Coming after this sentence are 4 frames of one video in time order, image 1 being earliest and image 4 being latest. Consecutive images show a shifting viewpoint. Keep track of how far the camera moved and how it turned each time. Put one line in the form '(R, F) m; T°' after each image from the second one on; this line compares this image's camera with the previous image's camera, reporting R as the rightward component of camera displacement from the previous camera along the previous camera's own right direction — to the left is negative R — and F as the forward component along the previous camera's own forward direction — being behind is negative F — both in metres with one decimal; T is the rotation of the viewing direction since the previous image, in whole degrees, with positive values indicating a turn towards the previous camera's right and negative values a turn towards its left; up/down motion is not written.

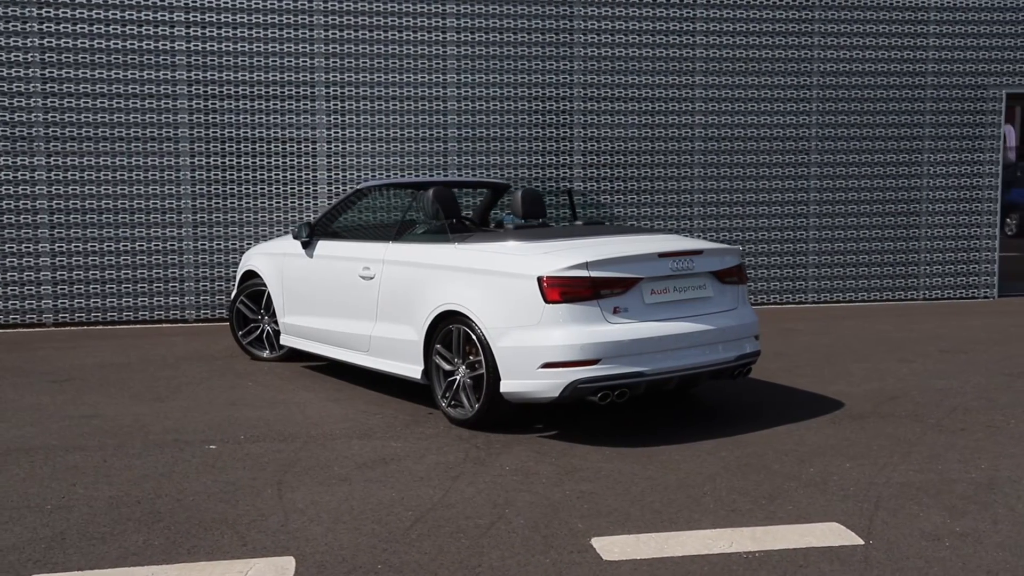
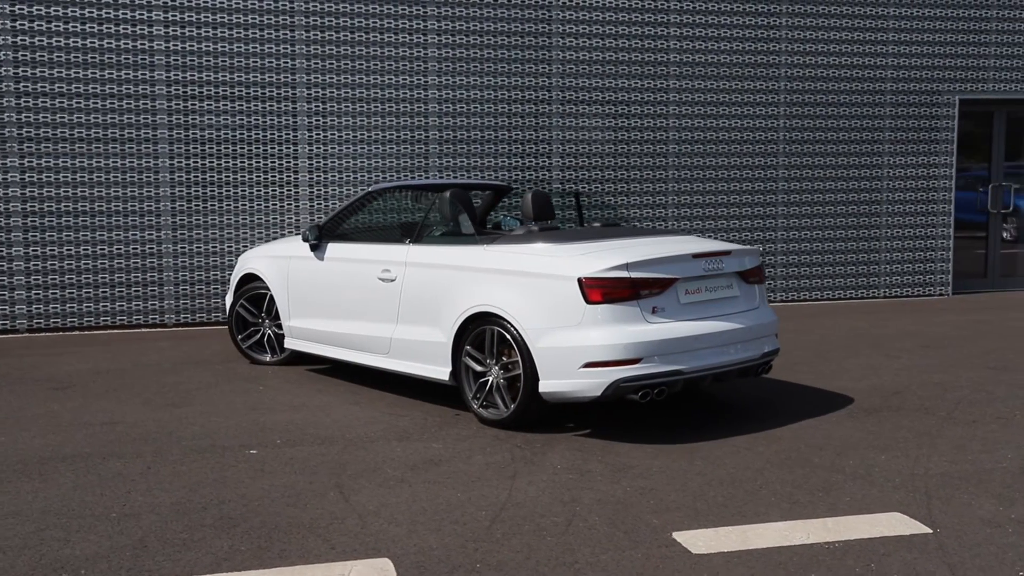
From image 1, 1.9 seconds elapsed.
(-0.7, 0.0) m; +4°
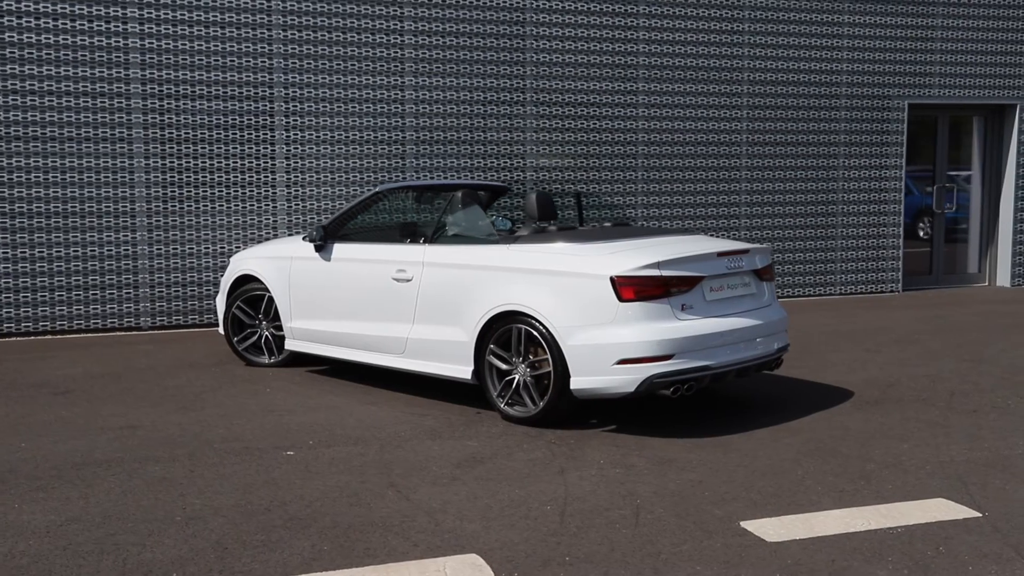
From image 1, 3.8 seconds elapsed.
(-0.7, -0.1) m; +5°
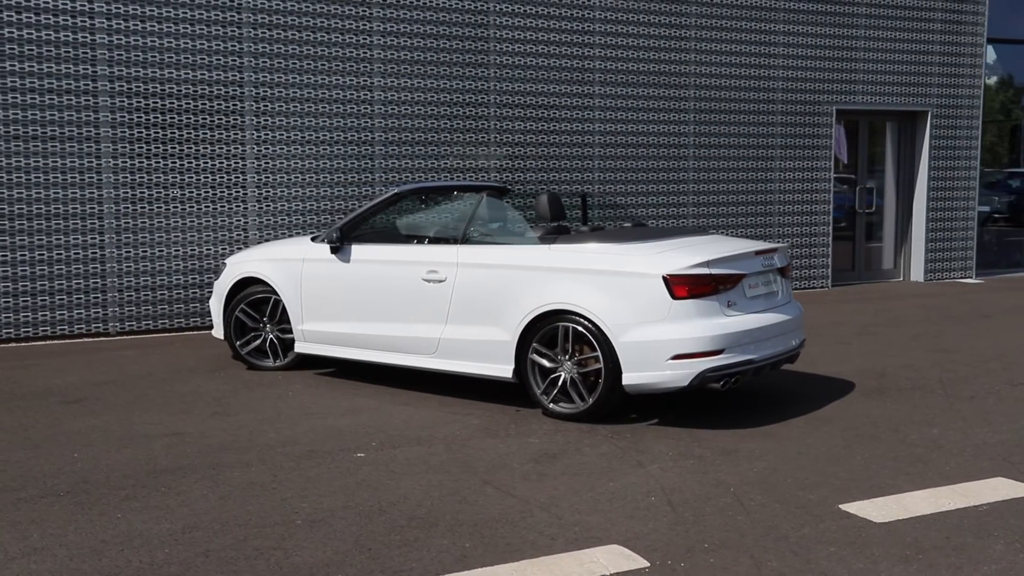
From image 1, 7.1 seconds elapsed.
(-1.1, -0.1) m; +7°
